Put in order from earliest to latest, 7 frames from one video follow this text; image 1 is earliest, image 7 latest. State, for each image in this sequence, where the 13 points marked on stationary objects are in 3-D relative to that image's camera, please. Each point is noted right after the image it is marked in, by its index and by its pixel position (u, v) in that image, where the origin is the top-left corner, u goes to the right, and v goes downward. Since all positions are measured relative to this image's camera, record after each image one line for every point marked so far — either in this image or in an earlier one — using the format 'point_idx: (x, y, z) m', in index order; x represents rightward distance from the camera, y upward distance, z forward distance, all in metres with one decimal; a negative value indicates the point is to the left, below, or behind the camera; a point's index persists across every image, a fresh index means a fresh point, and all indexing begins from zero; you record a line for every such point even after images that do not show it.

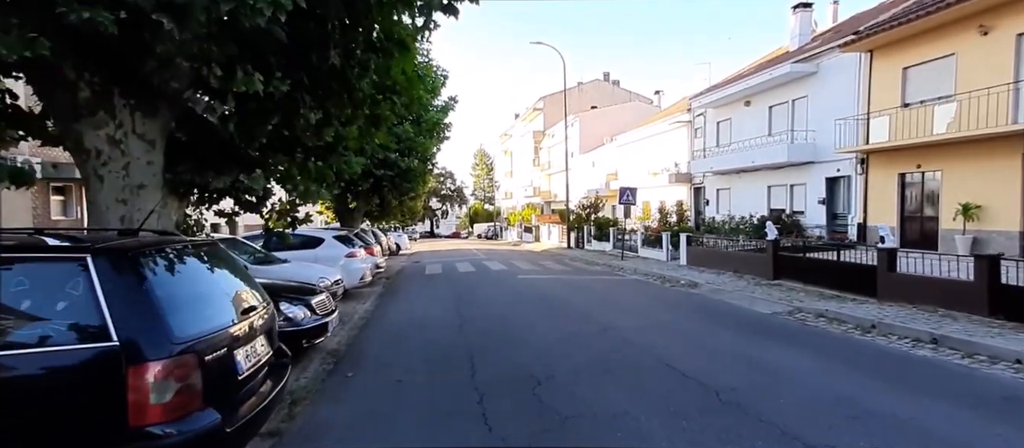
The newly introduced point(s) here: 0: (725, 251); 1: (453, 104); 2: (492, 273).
0: (+7.0, -0.9, +15.9) m
1: (-2.2, +4.5, +18.2) m
2: (-0.7, -1.9, +18.1) m
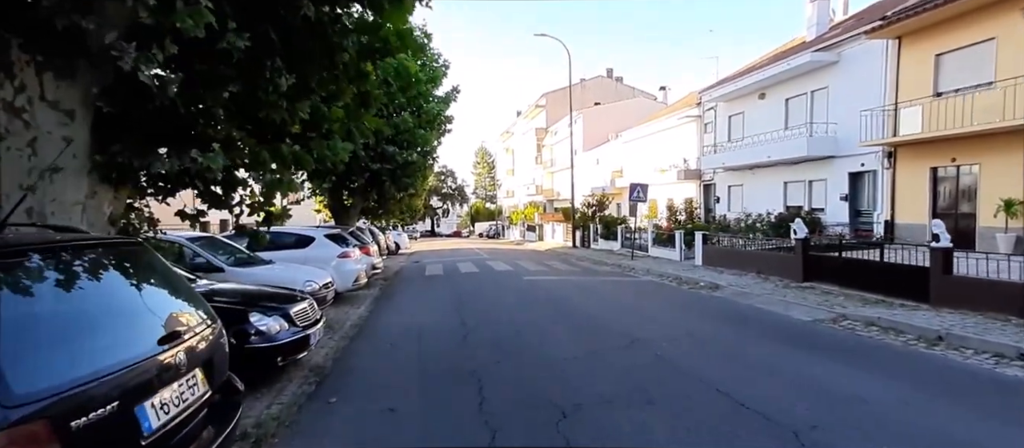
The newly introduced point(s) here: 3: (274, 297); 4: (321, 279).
0: (+7.1, -0.8, +14.9) m
1: (-2.0, +4.6, +17.2) m
2: (-0.5, -1.8, +17.1) m
3: (-3.0, -0.9, +6.2) m
4: (-3.6, -1.1, +9.2) m
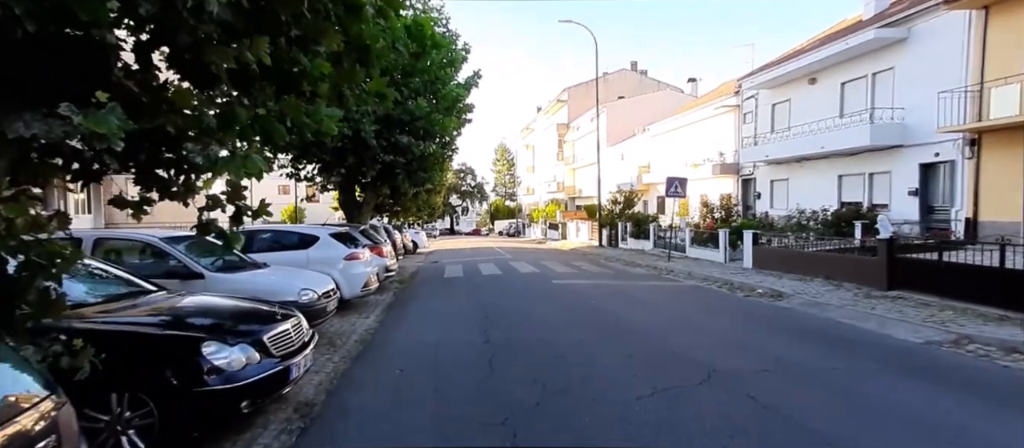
0: (+7.9, -0.8, +13.0) m
1: (-1.1, +4.7, +15.7) m
2: (+0.3, -1.7, +15.6) m
3: (-2.6, -0.9, +4.8) m
4: (-3.1, -1.0, +7.8) m
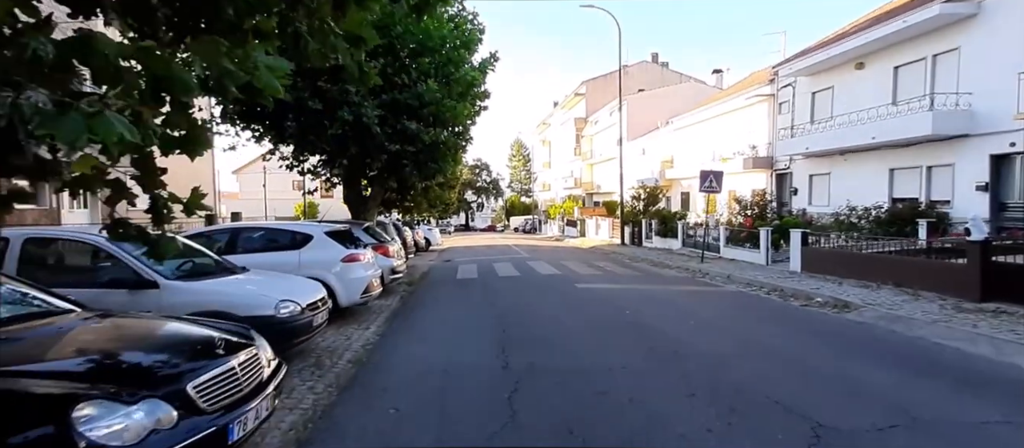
0: (+8.4, -0.7, +11.4) m
1: (-0.5, +4.8, +14.3) m
2: (+0.9, -1.6, +14.2) m
3: (-2.4, -0.9, +3.5) m
4: (-2.7, -1.0, +6.5) m
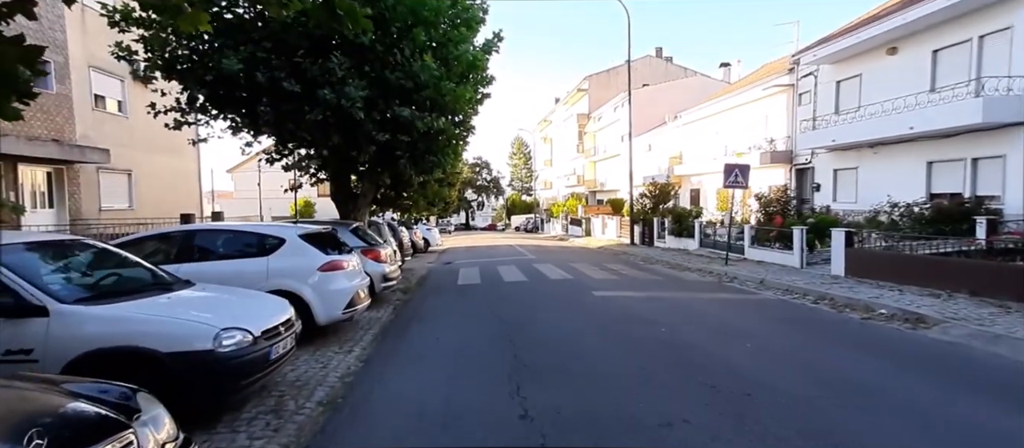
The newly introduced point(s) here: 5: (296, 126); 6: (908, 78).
0: (+8.6, -0.7, +9.9) m
1: (-0.4, +4.8, +12.8) m
2: (+1.1, -1.6, +12.7) m
3: (-2.2, -0.9, +2.0) m
4: (-2.6, -1.0, +5.0) m
5: (-4.4, +2.0, +9.8) m
6: (+14.3, +5.3, +17.5) m
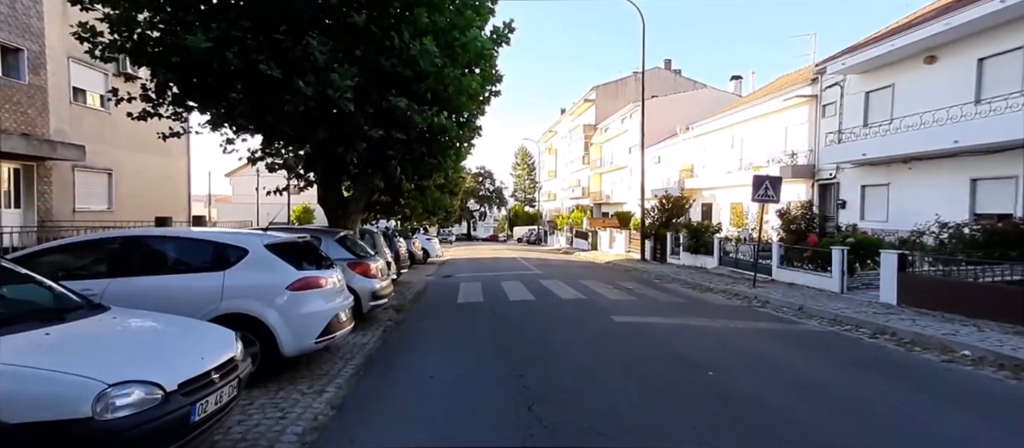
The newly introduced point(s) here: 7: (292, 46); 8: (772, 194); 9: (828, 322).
0: (+8.7, -1.1, +8.5) m
1: (-0.1, +4.5, +11.5) m
2: (+1.2, -1.9, +11.3) m
3: (-2.1, -0.9, +0.6) m
4: (-2.4, -1.1, +3.7) m
5: (-4.2, +1.8, +8.5) m
6: (+14.6, +4.6, +16.2) m
7: (-3.6, +2.9, +7.9) m
8: (+7.4, +0.8, +13.7) m
9: (+6.4, -2.0, +9.8) m
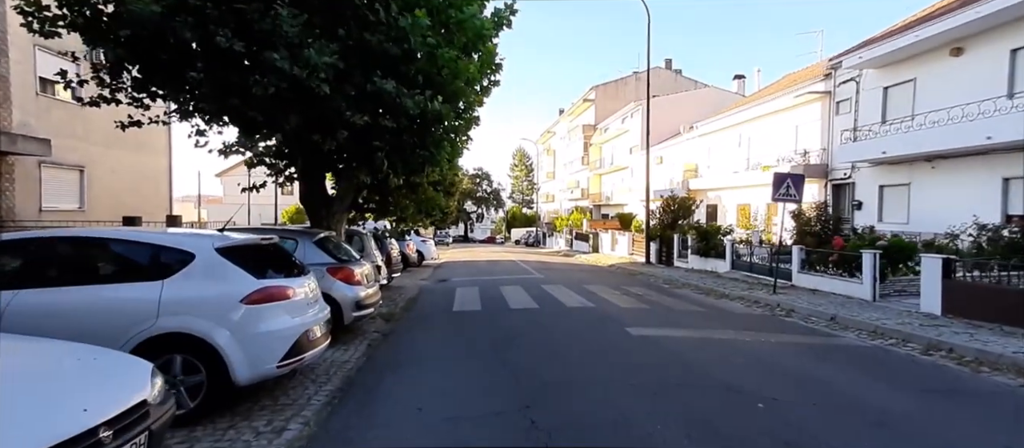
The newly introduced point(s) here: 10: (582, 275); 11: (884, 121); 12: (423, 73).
0: (+8.8, -1.1, +7.5) m
1: (-0.1, +4.5, +10.5) m
2: (+1.2, -1.9, +10.2) m
3: (-2.0, -0.9, -0.5) m
4: (-2.3, -1.0, +2.6) m
5: (-4.1, +1.9, +7.4) m
6: (+14.7, +4.5, +15.2) m
7: (-3.5, +2.9, +6.8) m
8: (+7.4, +0.8, +12.7) m
9: (+6.4, -2.0, +8.7) m
10: (+2.8, -2.1, +20.0) m
11: (+14.3, +4.0, +18.5) m
12: (-1.5, +2.5, +7.9) m
